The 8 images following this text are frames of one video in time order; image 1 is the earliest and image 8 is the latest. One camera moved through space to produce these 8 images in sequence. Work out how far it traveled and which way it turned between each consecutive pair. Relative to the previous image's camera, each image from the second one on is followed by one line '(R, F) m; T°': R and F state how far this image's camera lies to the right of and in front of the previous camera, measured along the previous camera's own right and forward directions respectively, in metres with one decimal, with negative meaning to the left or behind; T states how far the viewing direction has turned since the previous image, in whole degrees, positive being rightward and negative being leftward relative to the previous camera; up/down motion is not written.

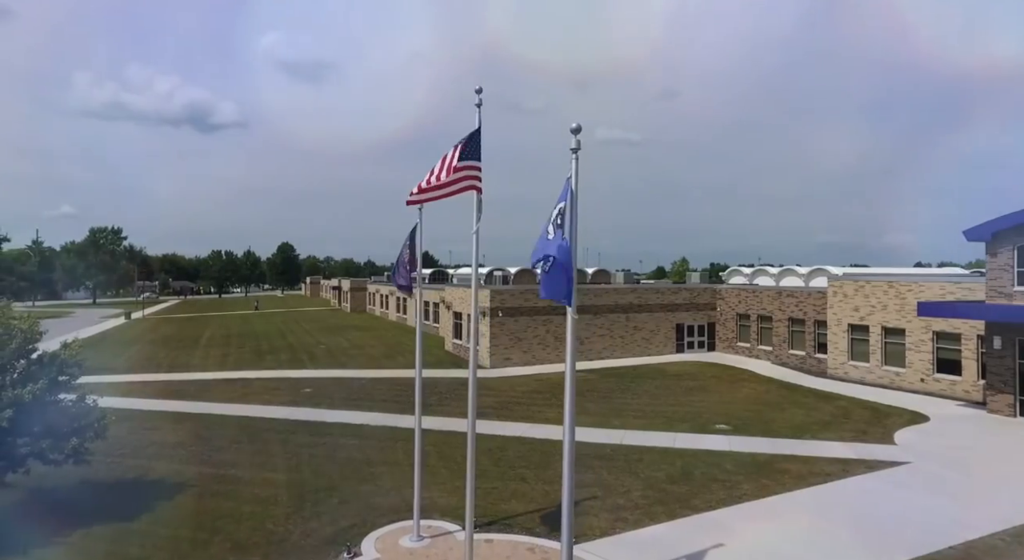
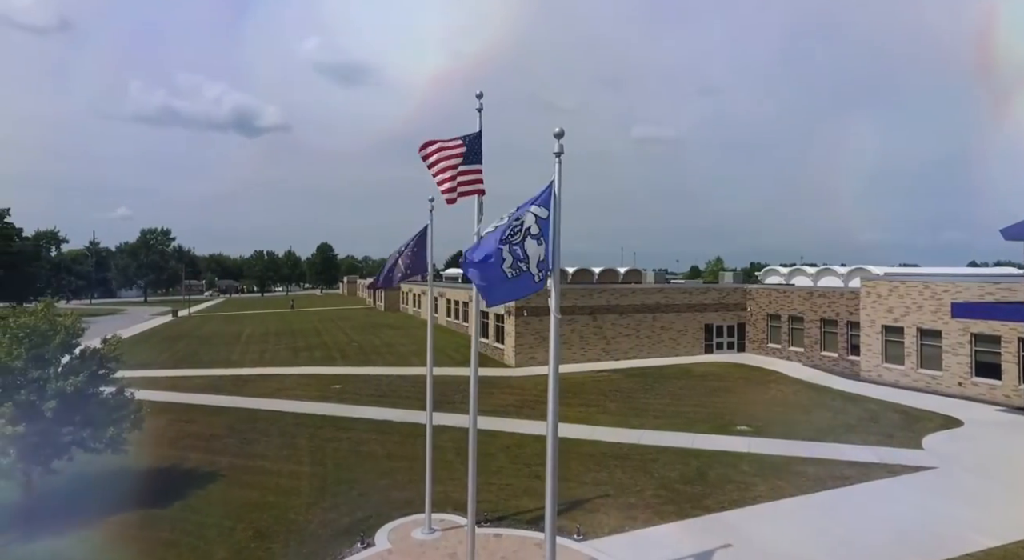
(+0.7, -0.3) m; -4°
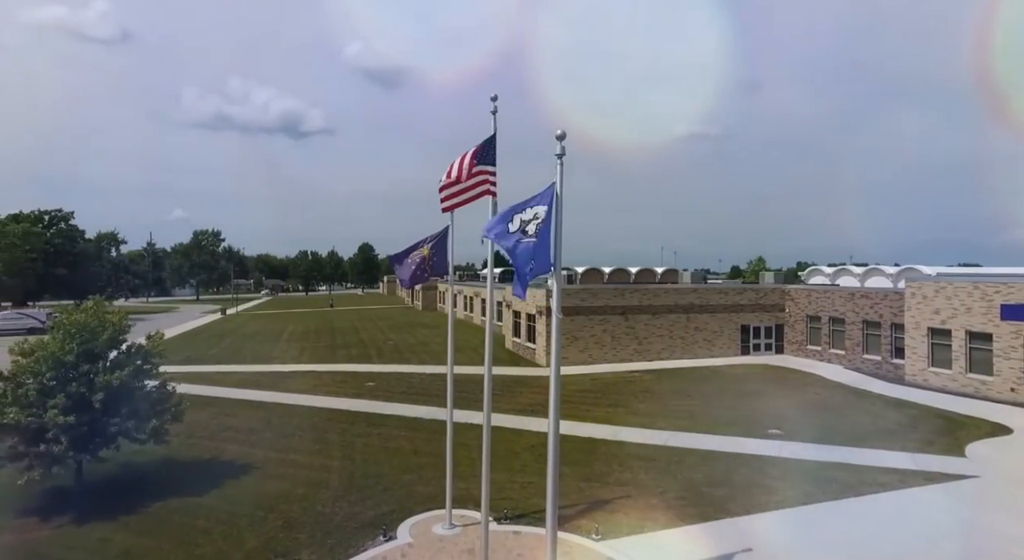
(+0.6, -0.1) m; -4°
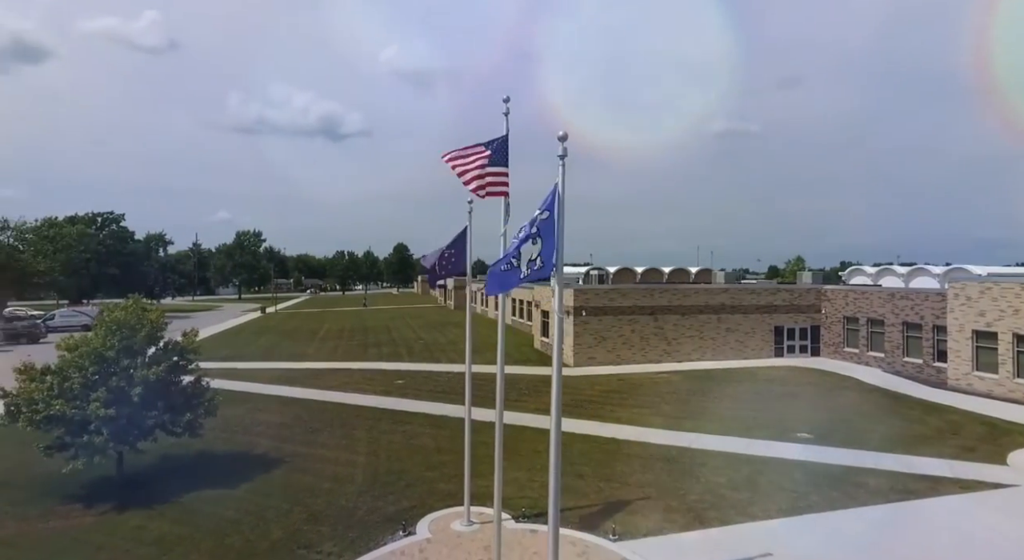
(+0.5, -0.1) m; -4°
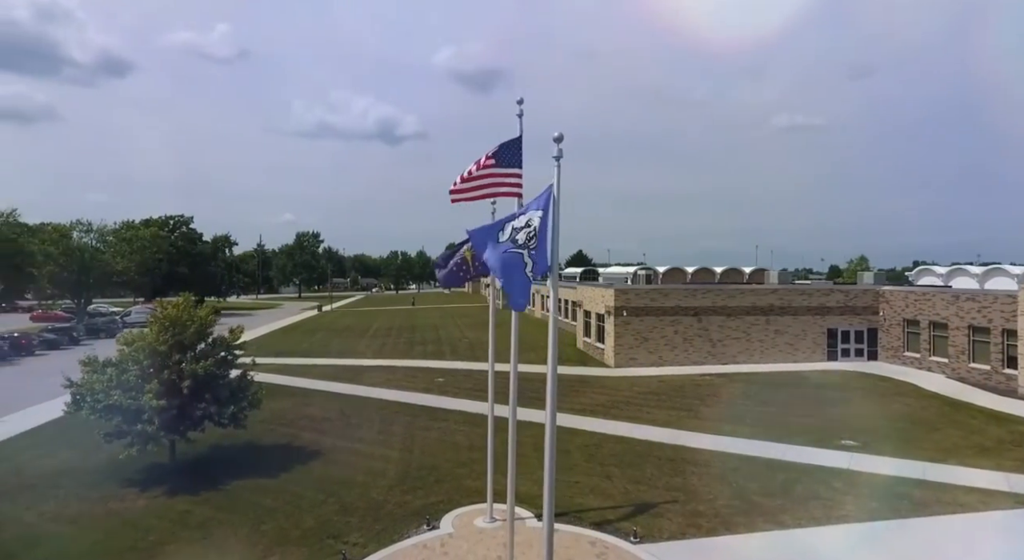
(+0.9, -0.1) m; -6°
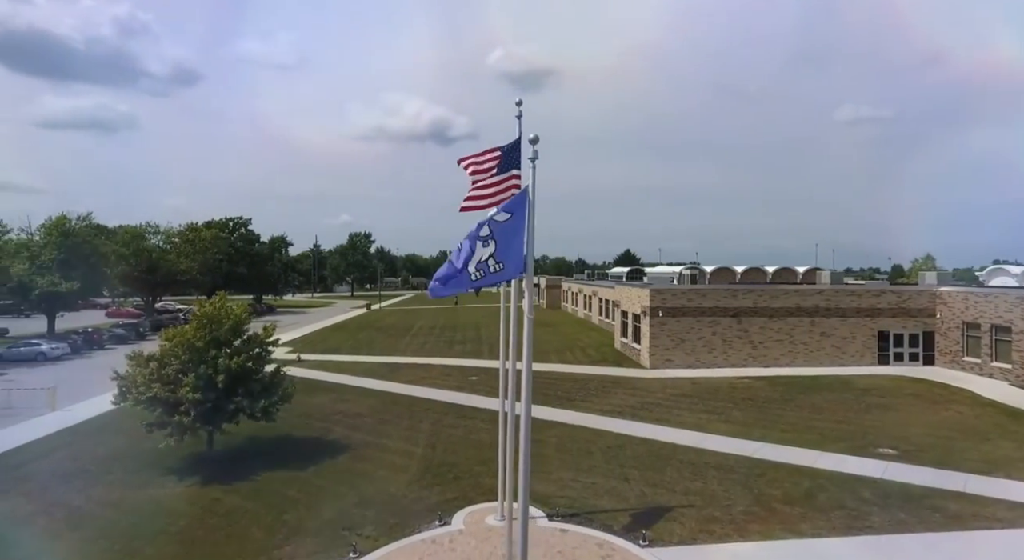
(+1.1, 0.0) m; -6°
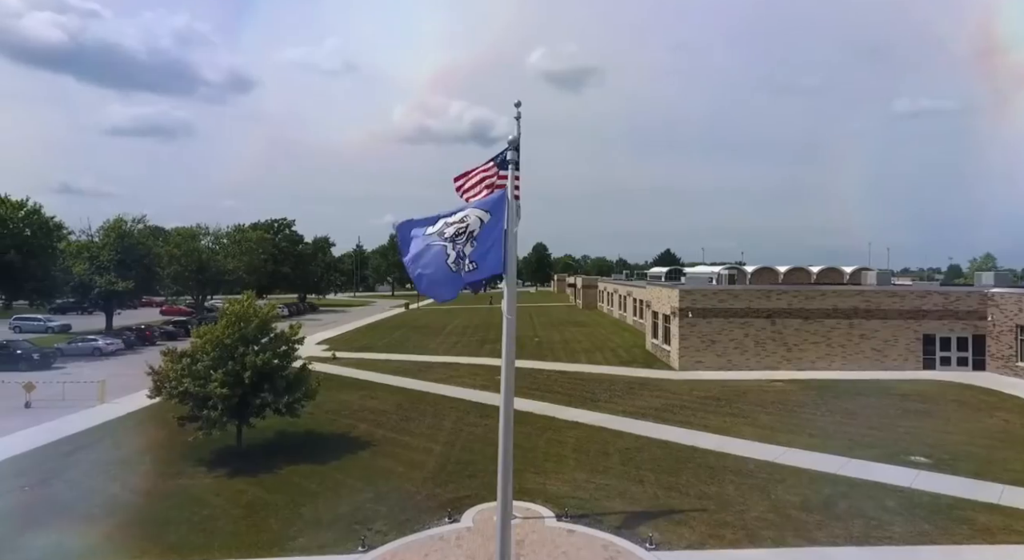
(+0.9, 0.0) m; -5°
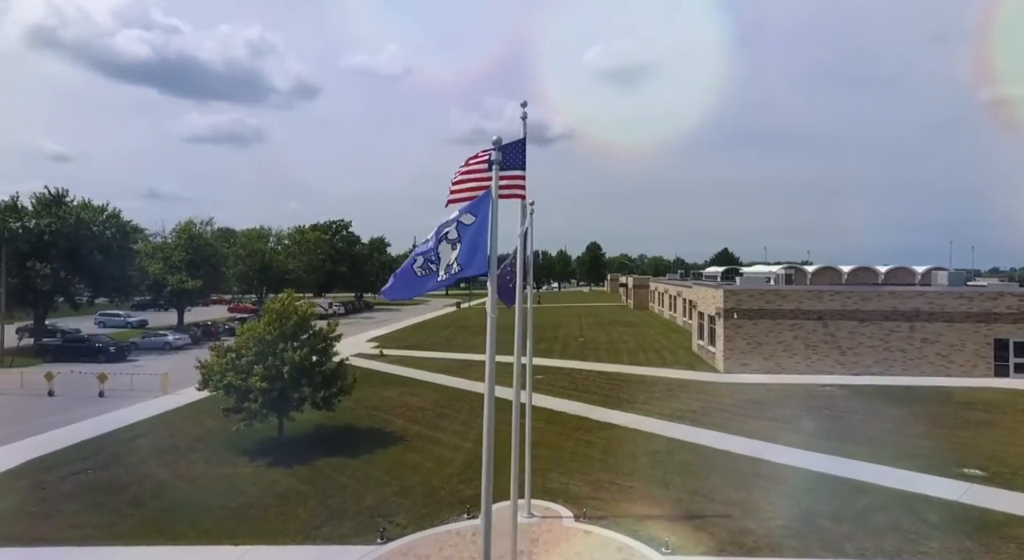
(+1.1, +0.1) m; -6°
